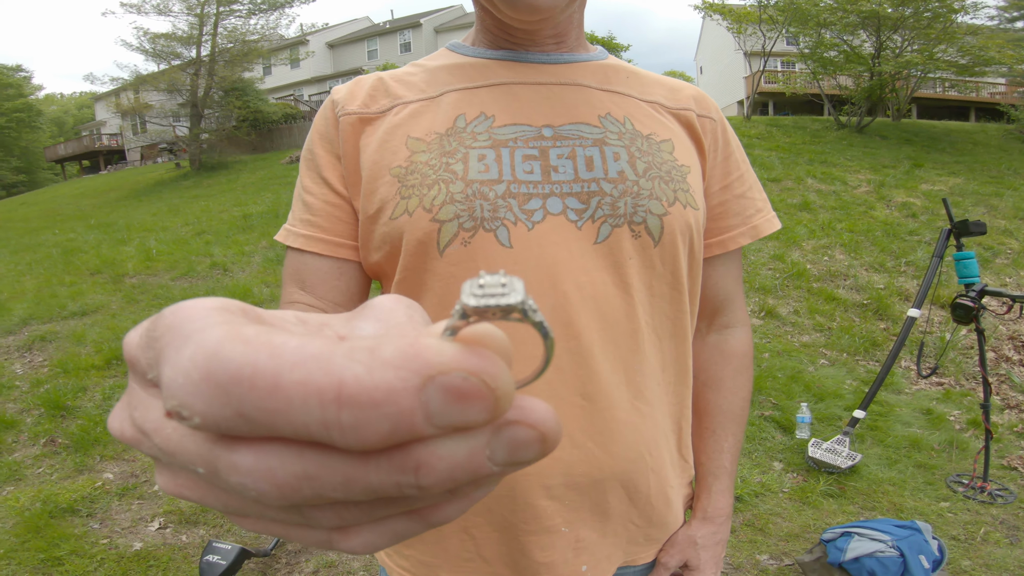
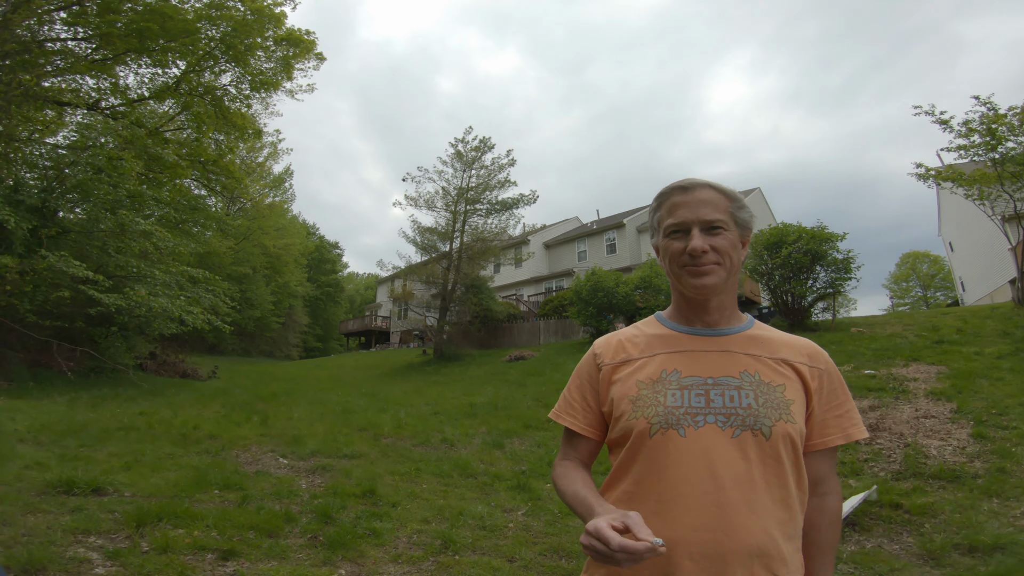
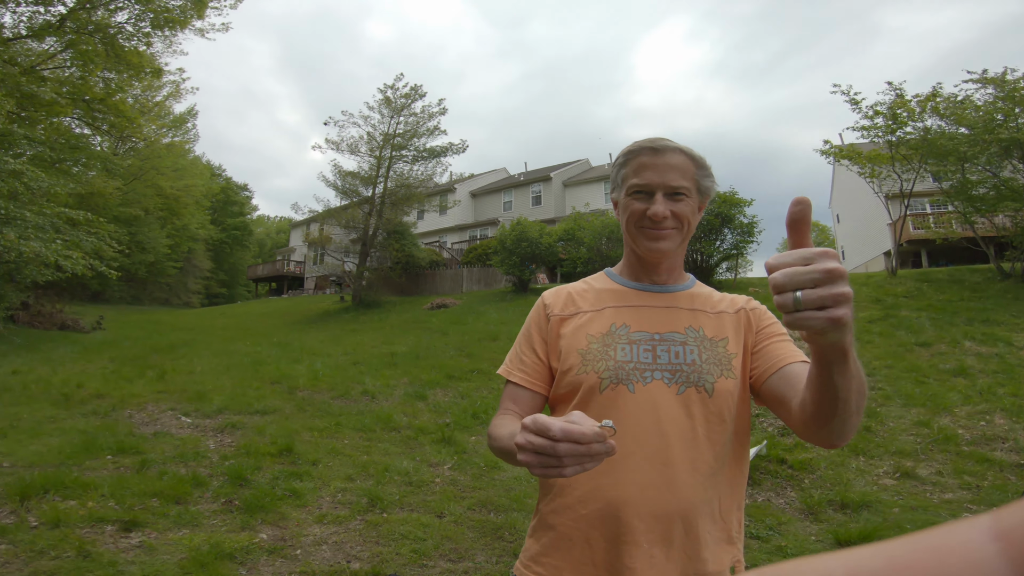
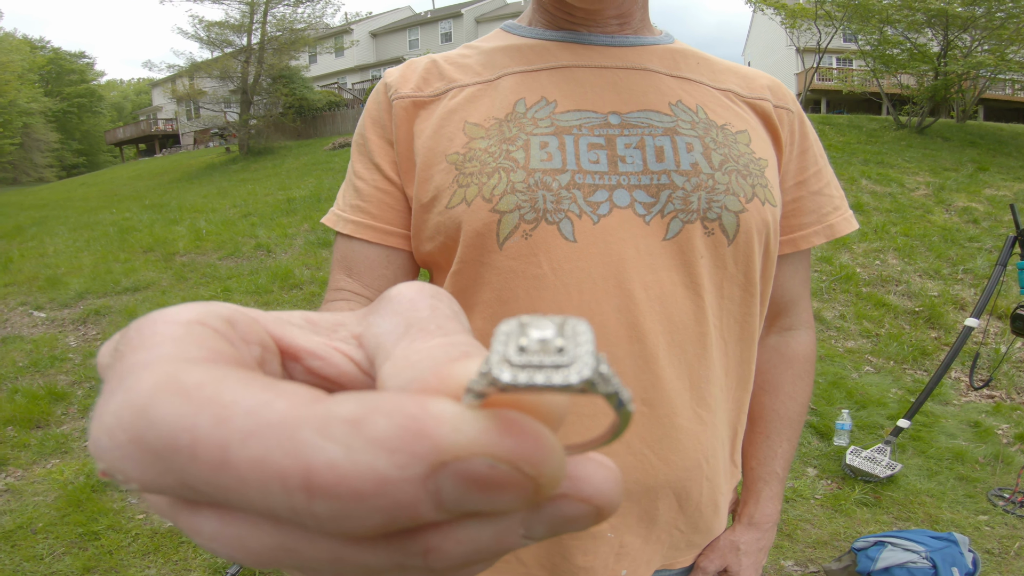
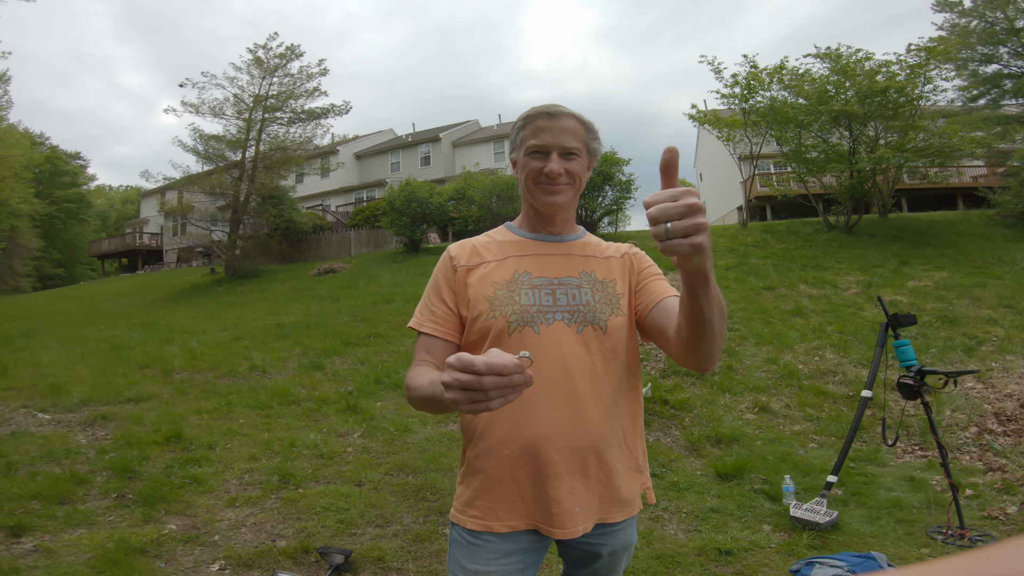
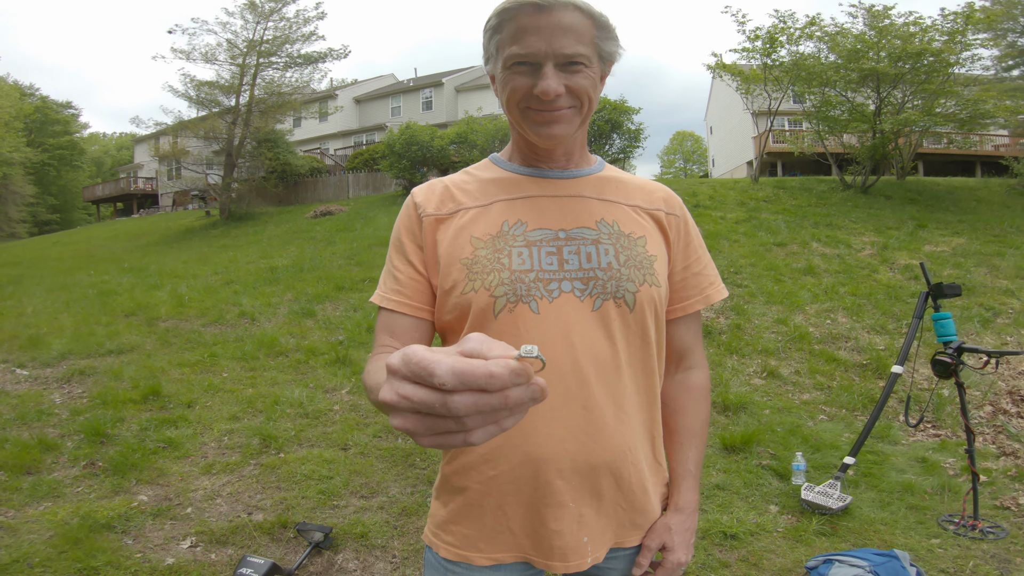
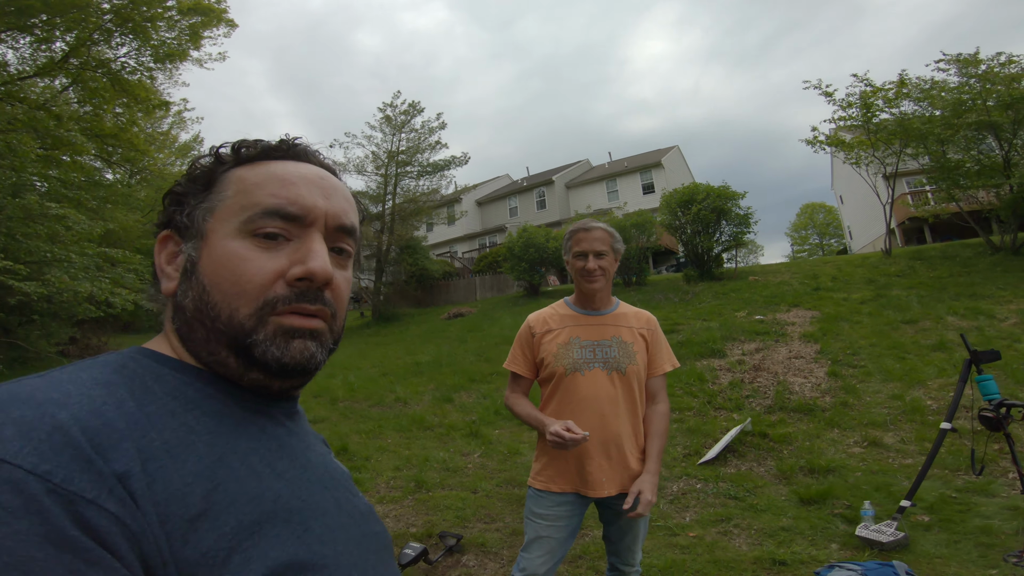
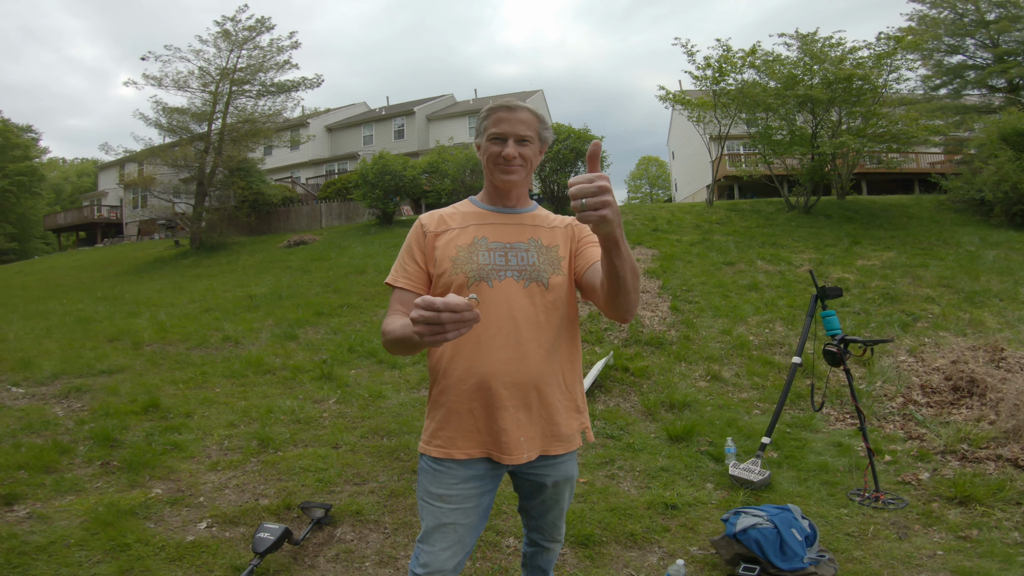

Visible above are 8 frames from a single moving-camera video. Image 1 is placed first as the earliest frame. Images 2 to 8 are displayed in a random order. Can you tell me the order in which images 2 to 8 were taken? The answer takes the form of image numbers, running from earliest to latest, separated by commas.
4, 6, 8, 5, 3, 2, 7
